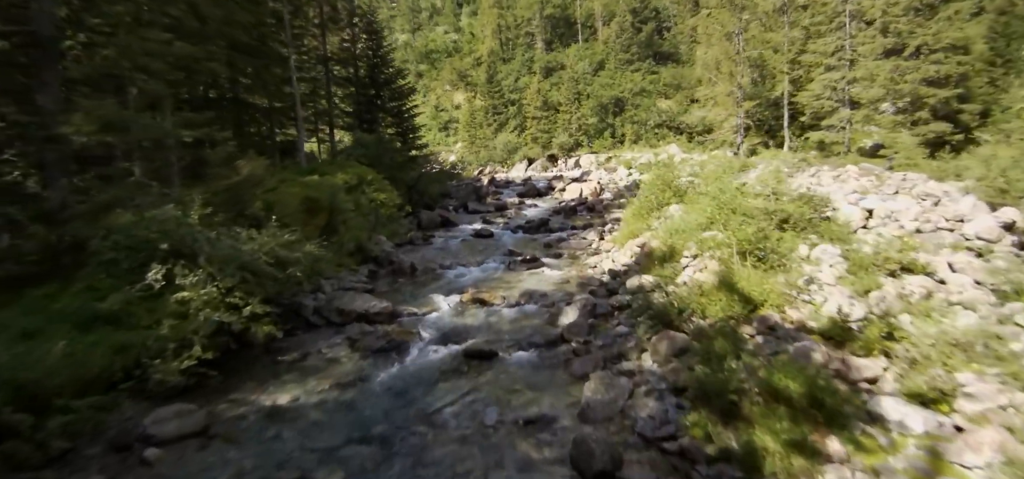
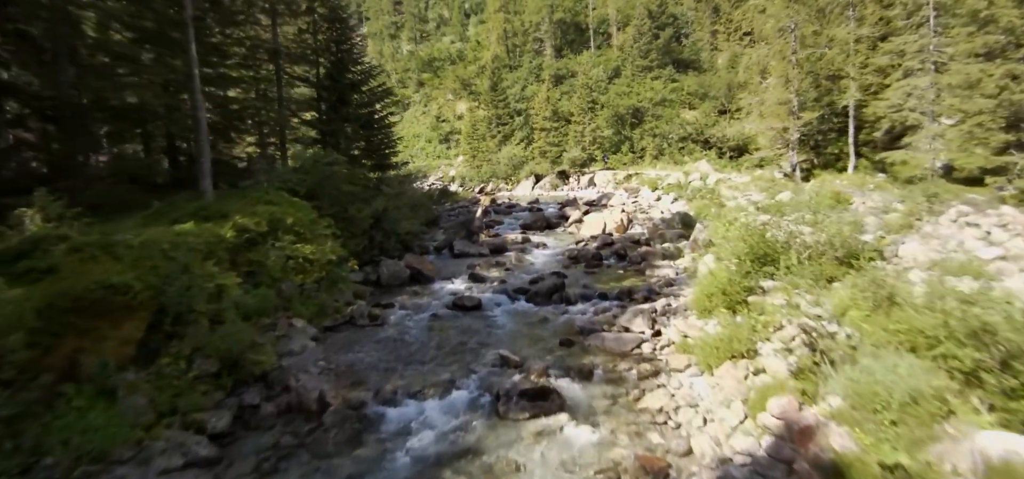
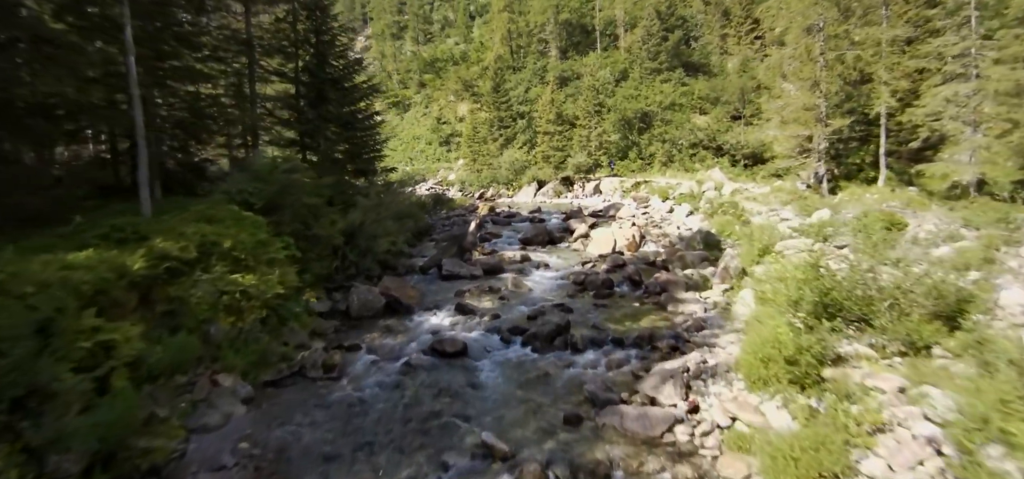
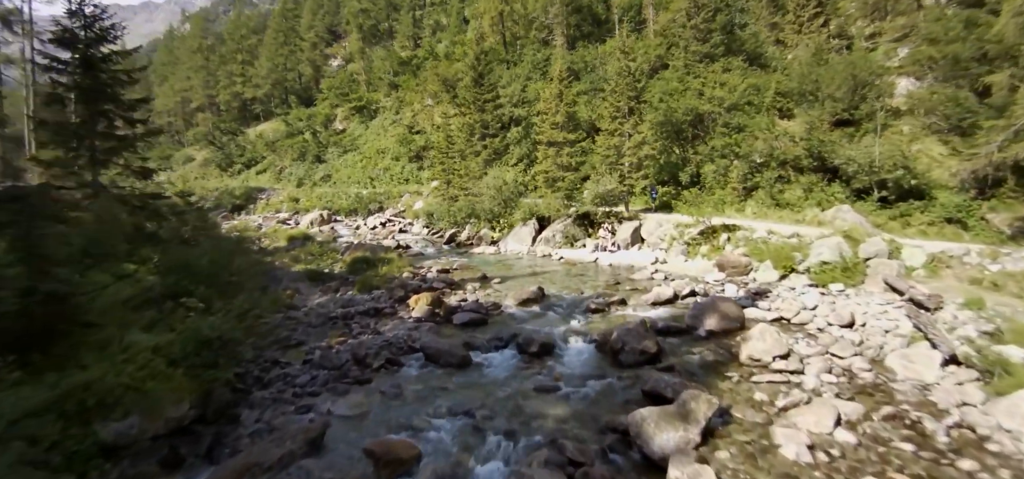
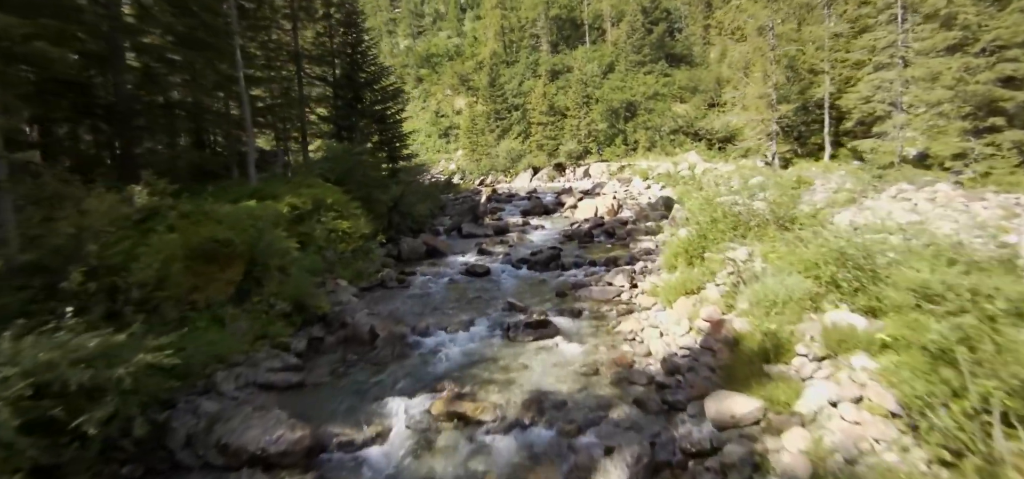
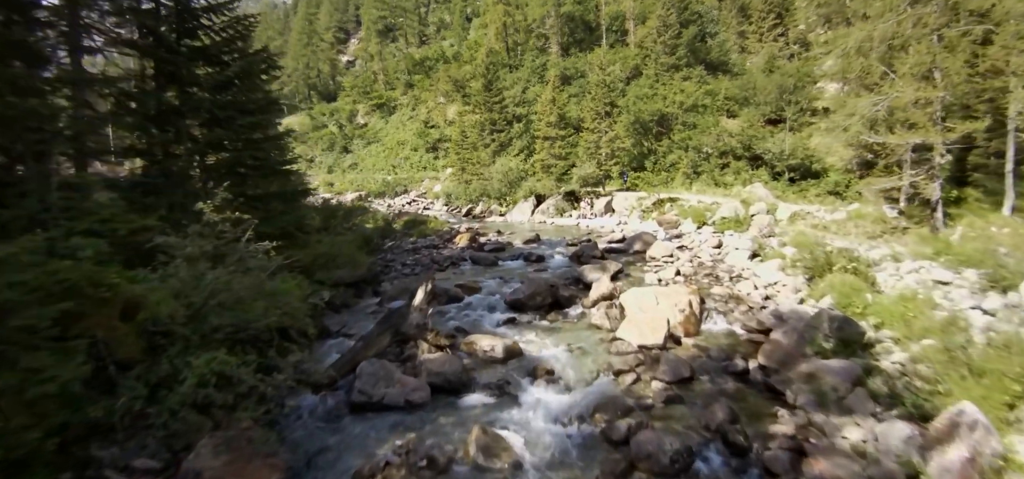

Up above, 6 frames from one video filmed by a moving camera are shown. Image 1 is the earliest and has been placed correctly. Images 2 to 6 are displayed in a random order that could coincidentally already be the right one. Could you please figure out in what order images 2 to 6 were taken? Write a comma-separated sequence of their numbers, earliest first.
5, 2, 3, 6, 4
